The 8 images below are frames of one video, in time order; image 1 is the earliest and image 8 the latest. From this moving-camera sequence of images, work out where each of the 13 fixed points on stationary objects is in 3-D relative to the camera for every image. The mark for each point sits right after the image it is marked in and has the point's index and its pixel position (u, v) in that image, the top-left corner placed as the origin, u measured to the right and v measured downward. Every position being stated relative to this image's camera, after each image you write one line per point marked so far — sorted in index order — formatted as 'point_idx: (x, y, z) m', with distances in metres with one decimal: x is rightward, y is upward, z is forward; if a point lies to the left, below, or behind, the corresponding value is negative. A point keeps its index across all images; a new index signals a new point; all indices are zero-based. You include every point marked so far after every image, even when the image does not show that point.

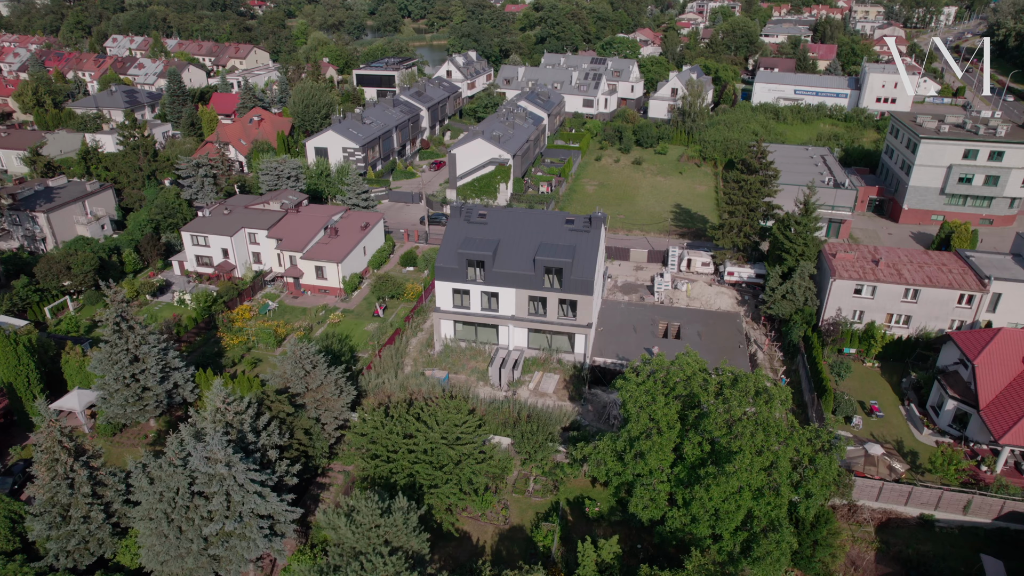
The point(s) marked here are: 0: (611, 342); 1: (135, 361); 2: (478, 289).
0: (+2.8, -1.5, +19.0) m
1: (-8.2, -1.5, +14.9) m
2: (-0.9, 0.0, +18.0) m
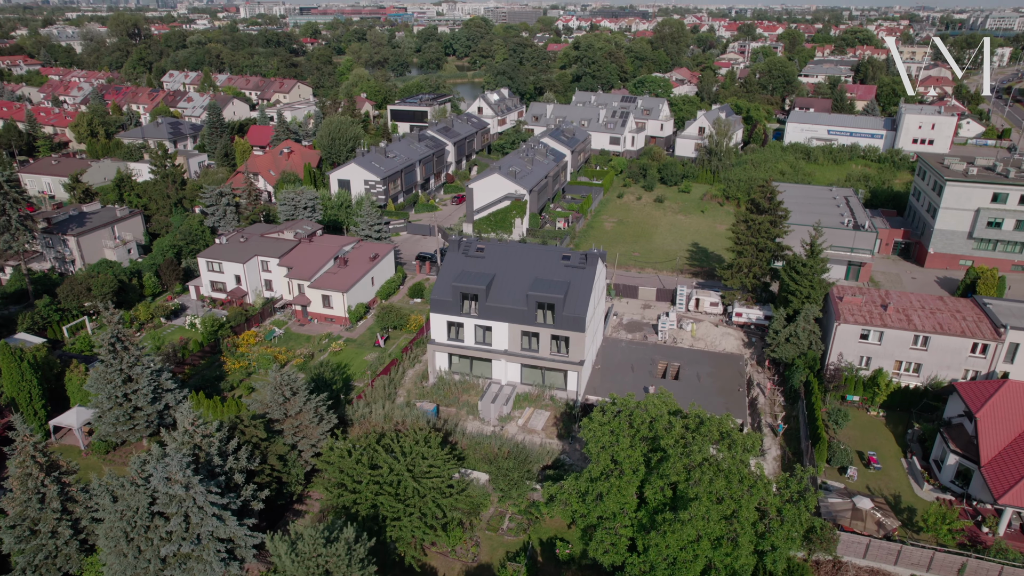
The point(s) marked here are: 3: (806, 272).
0: (+2.6, -2.6, +18.8) m
1: (-8.6, -2.1, +15.3) m
2: (-1.0, -0.9, +18.1) m
3: (+8.4, +0.5, +19.7) m
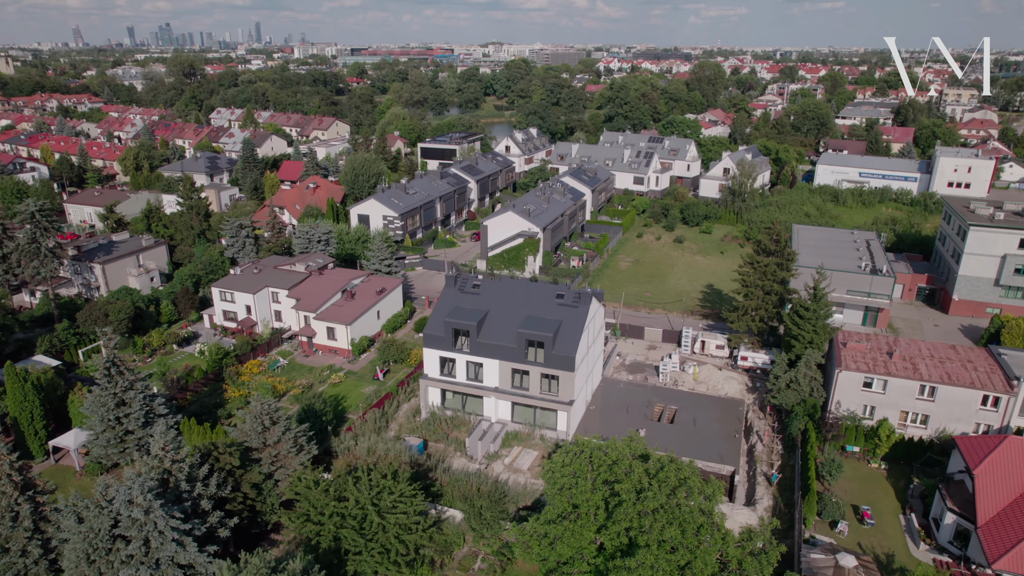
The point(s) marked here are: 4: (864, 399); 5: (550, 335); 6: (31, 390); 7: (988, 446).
0: (+2.4, -3.6, +18.5) m
1: (-9.0, -2.7, +15.8) m
2: (-1.3, -1.8, +18.1) m
3: (+8.3, -0.8, +19.2) m
4: (+9.1, -2.9, +17.9) m
5: (+1.0, -1.2, +17.0) m
6: (-11.5, -2.4, +16.5) m
7: (+9.9, -3.3, +14.3) m
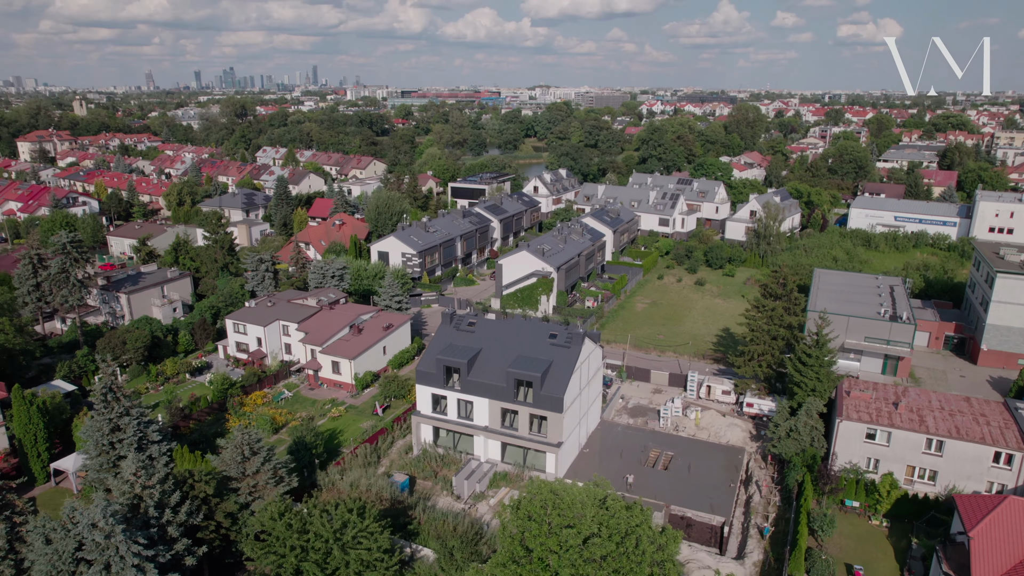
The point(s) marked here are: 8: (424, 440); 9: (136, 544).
0: (+2.1, -4.7, +18.1) m
1: (-9.4, -3.4, +16.3) m
2: (-1.5, -2.8, +18.1) m
3: (+8.1, -2.0, +18.6) m
4: (+8.8, -4.1, +17.1) m
5: (+0.7, -2.2, +16.9) m
6: (-11.9, -3.1, +17.1) m
7: (+9.4, -4.3, +13.5) m
8: (-2.4, -4.2, +18.9) m
9: (-6.3, -4.3, +11.5) m
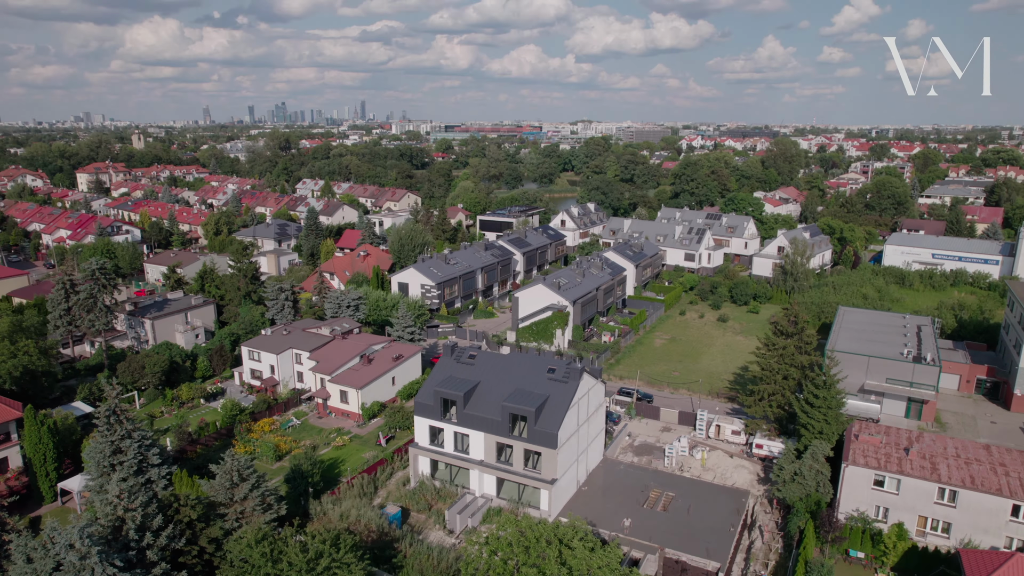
0: (+2.0, -5.6, +17.8) m
1: (-9.6, -4.0, +16.7) m
2: (-1.6, -3.7, +18.1) m
3: (+8.1, -3.0, +18.0) m
4: (+8.6, -5.0, +16.3) m
5: (+0.5, -3.0, +16.7) m
6: (-12.0, -3.7, +17.7) m
7: (+9.0, -5.1, +12.7) m
8: (-2.5, -5.1, +18.8) m
9: (-6.8, -4.7, +11.6) m
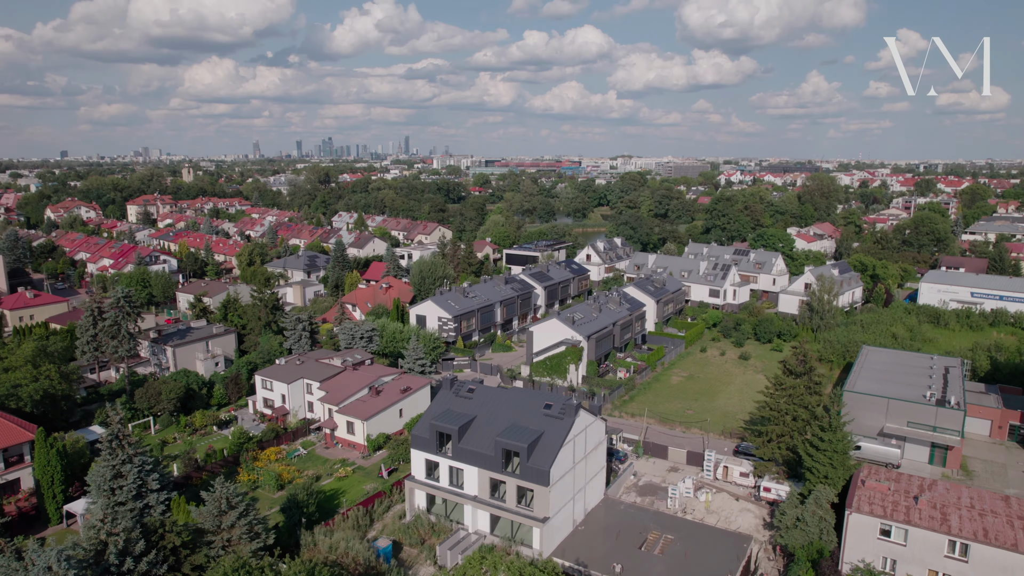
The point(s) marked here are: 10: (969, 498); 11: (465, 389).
0: (+1.8, -6.5, +17.4) m
1: (-9.7, -4.7, +17.0) m
2: (-1.7, -4.5, +18.0) m
3: (+7.9, -4.0, +17.3) m
4: (+8.4, -5.9, +15.6) m
5: (+0.3, -3.8, +16.6) m
6: (-12.1, -4.5, +18.2) m
7: (+8.5, -5.8, +11.9) m
8: (-2.6, -5.9, +18.7) m
9: (-7.3, -5.2, +11.8) m
10: (+10.8, -4.9, +16.2) m
11: (-1.3, -2.8, +19.2) m
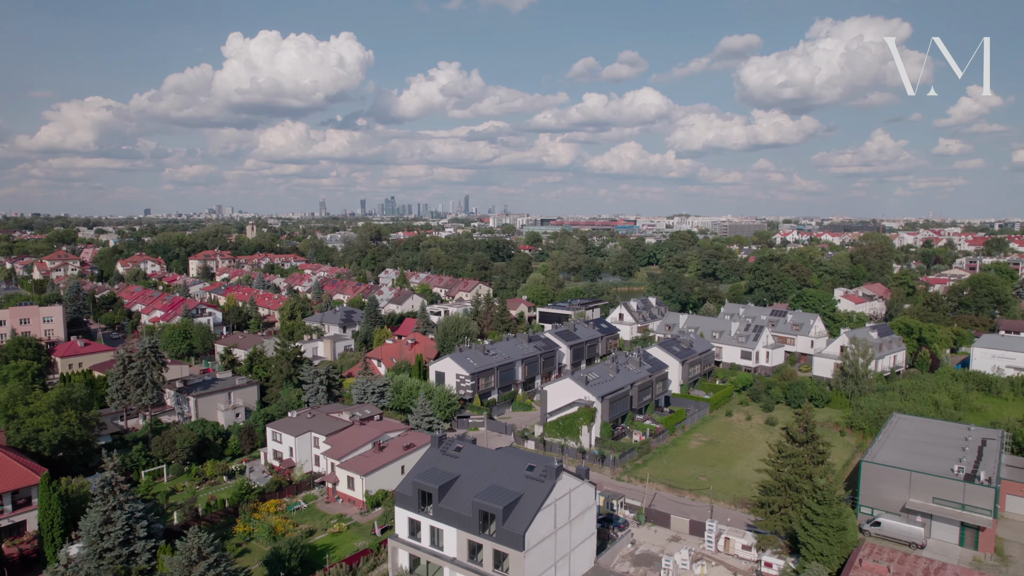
0: (+1.2, -7.9, +16.7) m
1: (-10.3, -6.0, +17.5) m
2: (-2.2, -6.0, +17.7) m
3: (+7.4, -5.6, +16.3) m
4: (+7.6, -7.3, +14.3) m
5: (-0.3, -5.2, +16.2) m
6: (-12.5, -5.8, +18.9) m
7: (+7.4, -6.9, +10.8) m
8: (-3.0, -7.5, +18.4) m
9: (-8.3, -6.1, +12.1) m
10: (+10.1, -6.4, +14.8) m
11: (-1.7, -4.4, +19.0) m
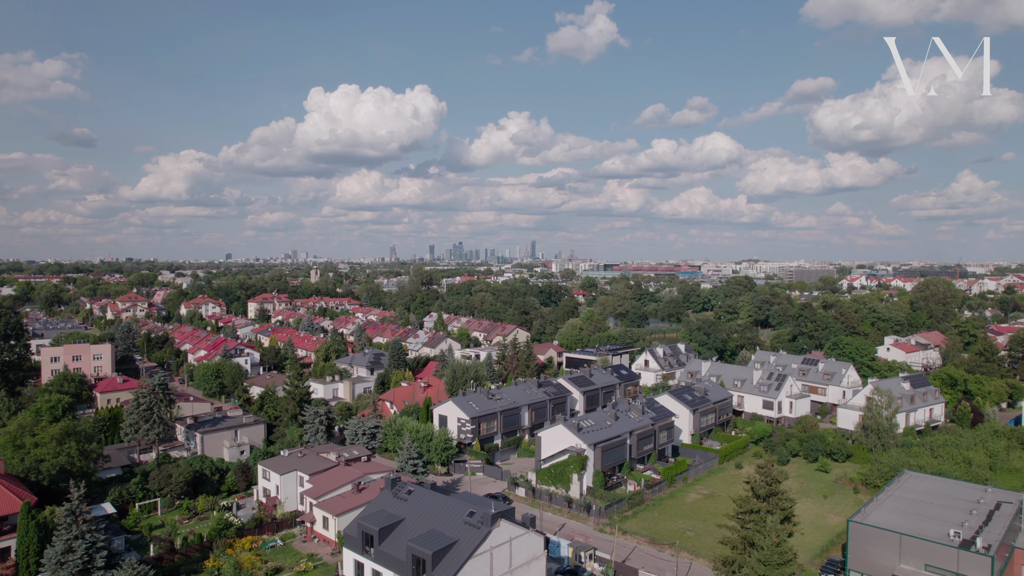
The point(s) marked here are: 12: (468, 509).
0: (-0.4, -9.0, +16.1) m
1: (-11.7, -7.0, +18.3) m
2: (-3.7, -7.1, +17.7) m
3: (+5.7, -6.6, +15.3) m
4: (+5.7, -8.2, +13.2) m
5: (-1.9, -6.2, +16.0) m
6: (-13.8, -6.9, +19.9) m
7: (+5.2, -7.6, +9.7) m
8: (-4.4, -8.6, +18.4) m
9: (-10.3, -6.8, +12.7) m
10: (+8.2, -7.3, +13.5) m
11: (-3.0, -5.5, +19.0) m
12: (-1.1, -5.6, +17.5) m
